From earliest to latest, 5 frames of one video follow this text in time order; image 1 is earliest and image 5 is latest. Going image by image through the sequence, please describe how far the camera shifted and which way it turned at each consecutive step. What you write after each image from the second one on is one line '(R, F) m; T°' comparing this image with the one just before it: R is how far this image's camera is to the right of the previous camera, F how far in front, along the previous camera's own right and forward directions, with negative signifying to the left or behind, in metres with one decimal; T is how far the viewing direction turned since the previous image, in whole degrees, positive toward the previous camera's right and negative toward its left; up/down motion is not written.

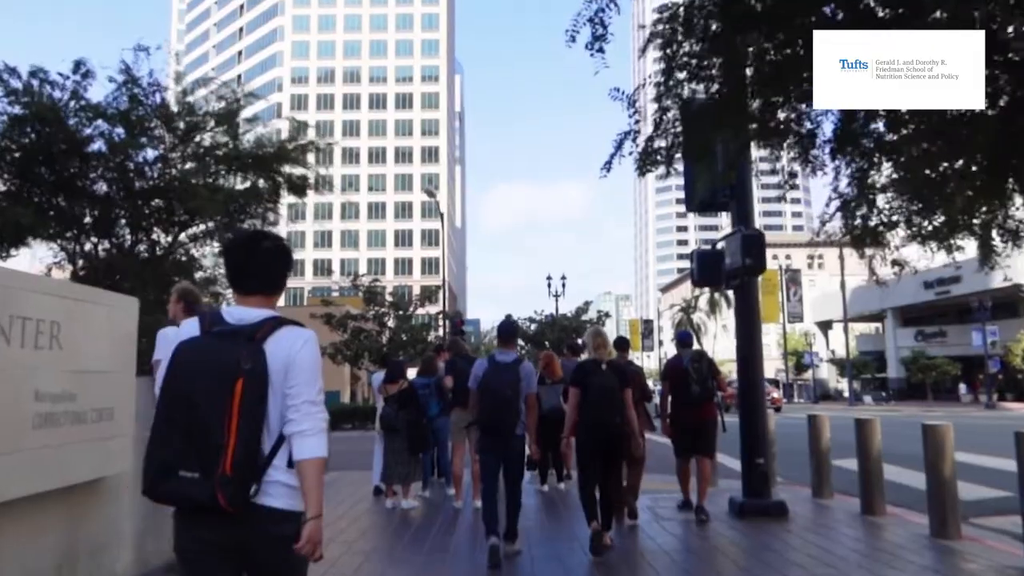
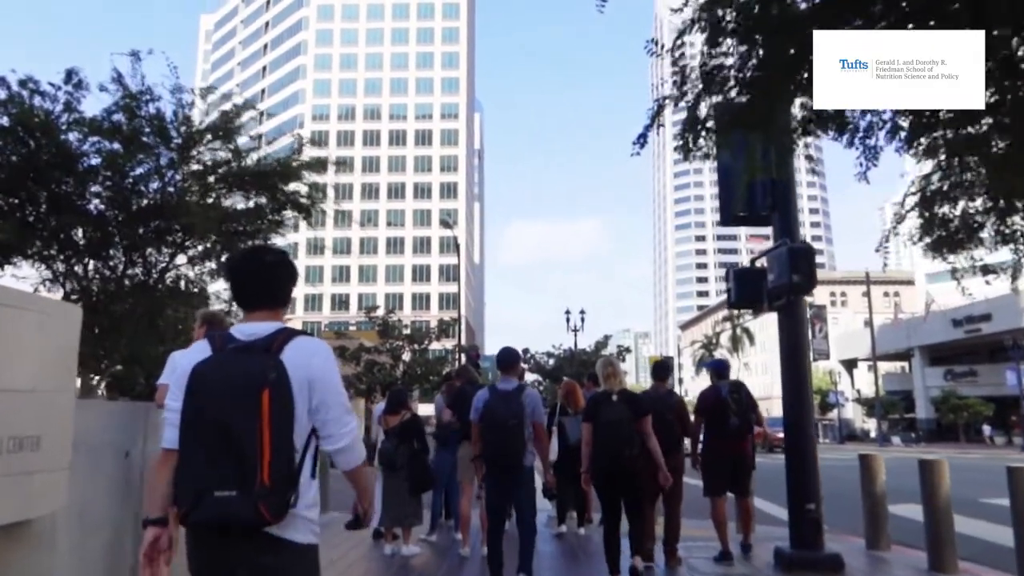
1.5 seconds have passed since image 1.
(0.0, +0.6) m; -1°
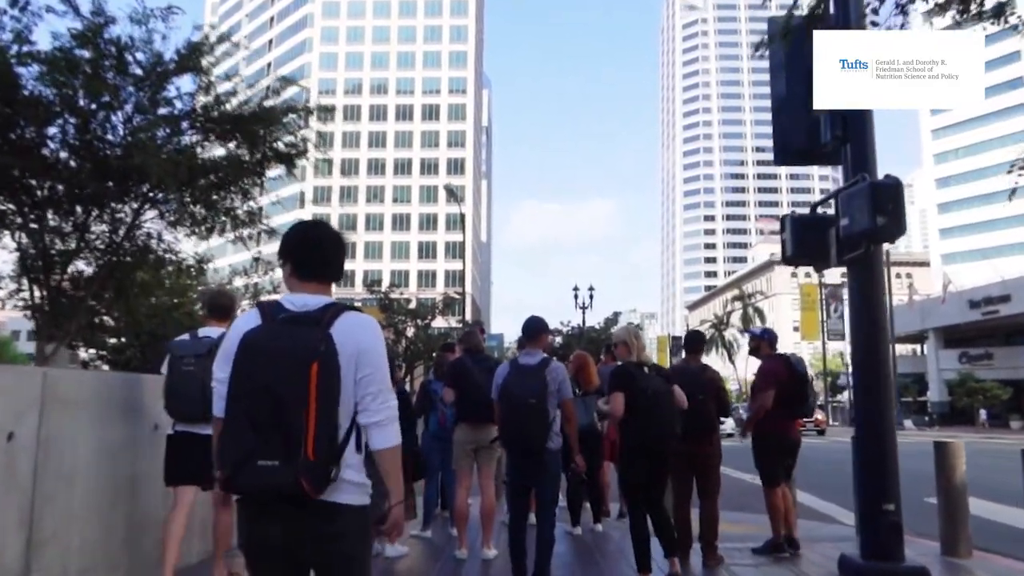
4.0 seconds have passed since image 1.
(0.0, +0.9) m; 0°
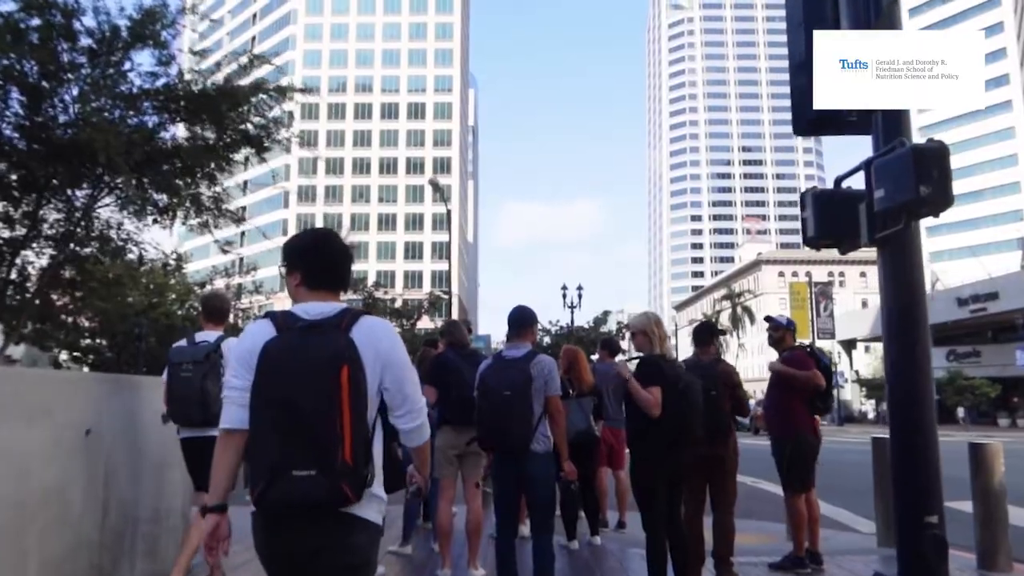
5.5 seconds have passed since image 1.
(0.0, +0.5) m; +1°
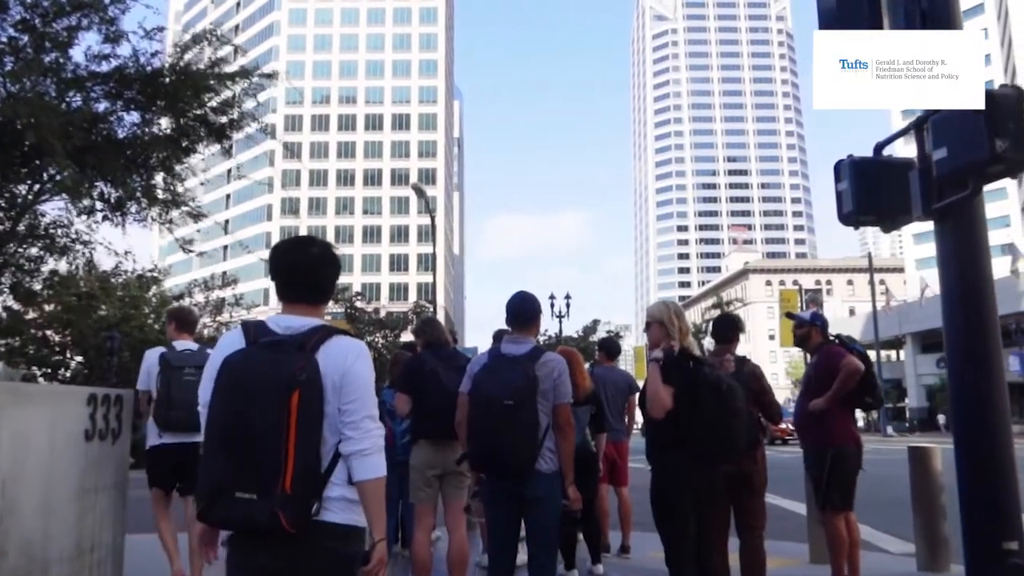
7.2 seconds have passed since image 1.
(0.0, +0.5) m; +1°
